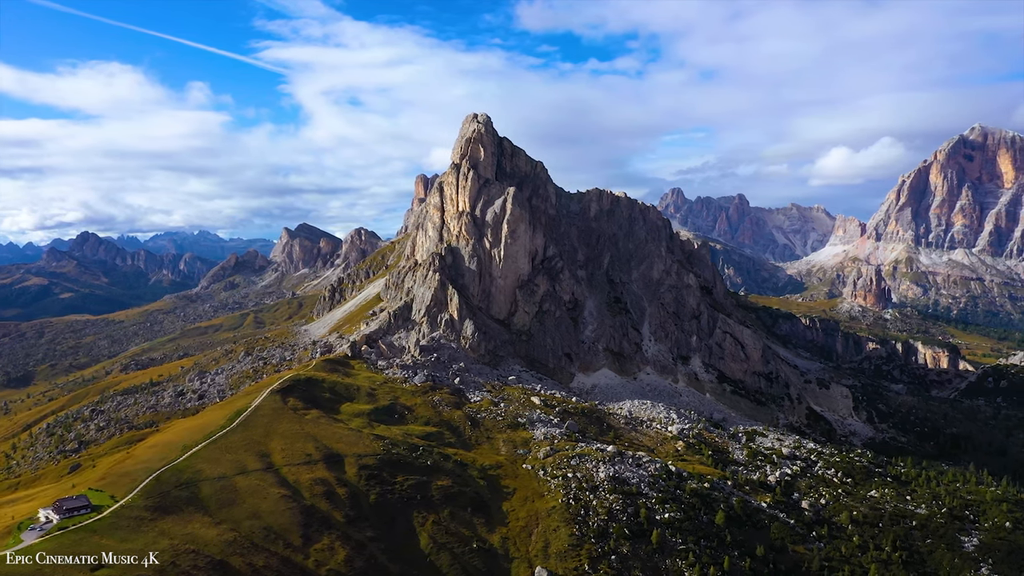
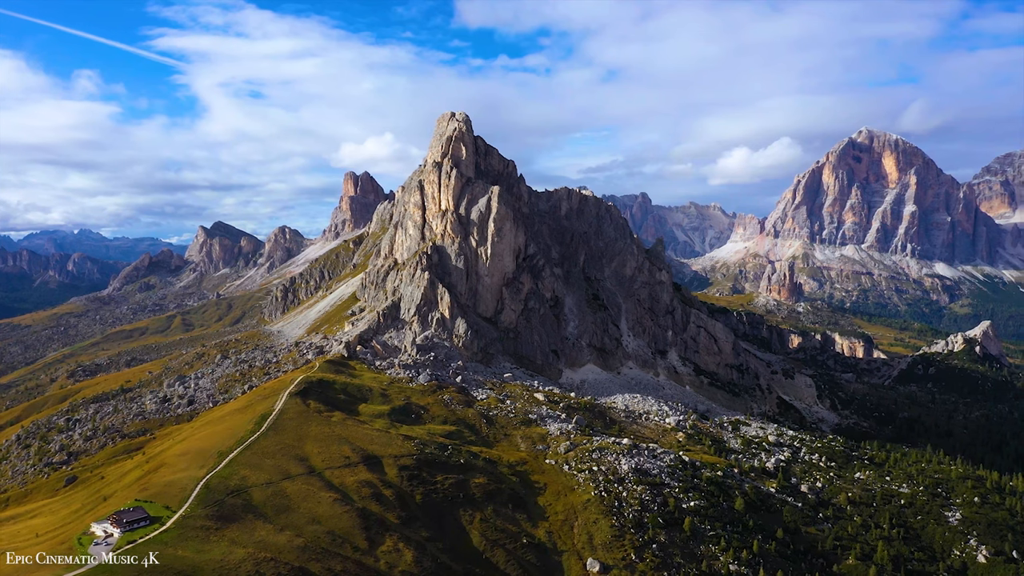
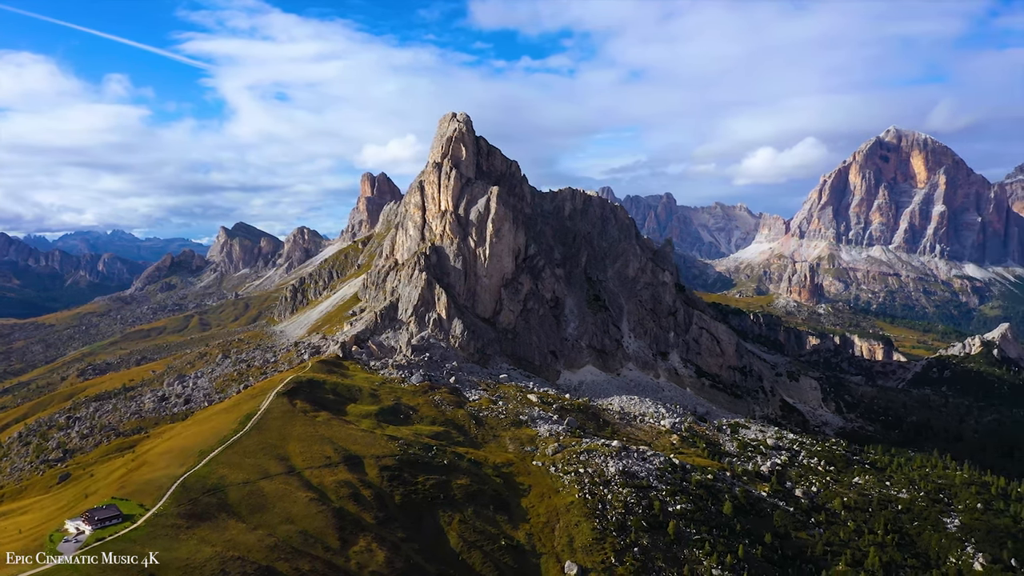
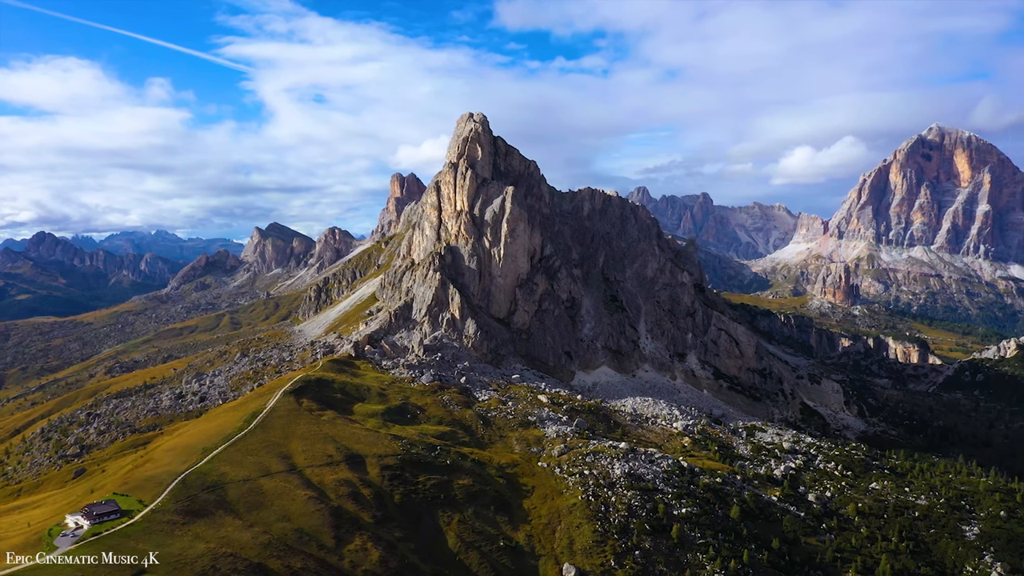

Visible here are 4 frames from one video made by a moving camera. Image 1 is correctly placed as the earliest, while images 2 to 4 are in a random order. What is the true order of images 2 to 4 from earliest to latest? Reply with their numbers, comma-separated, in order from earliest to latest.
4, 3, 2
